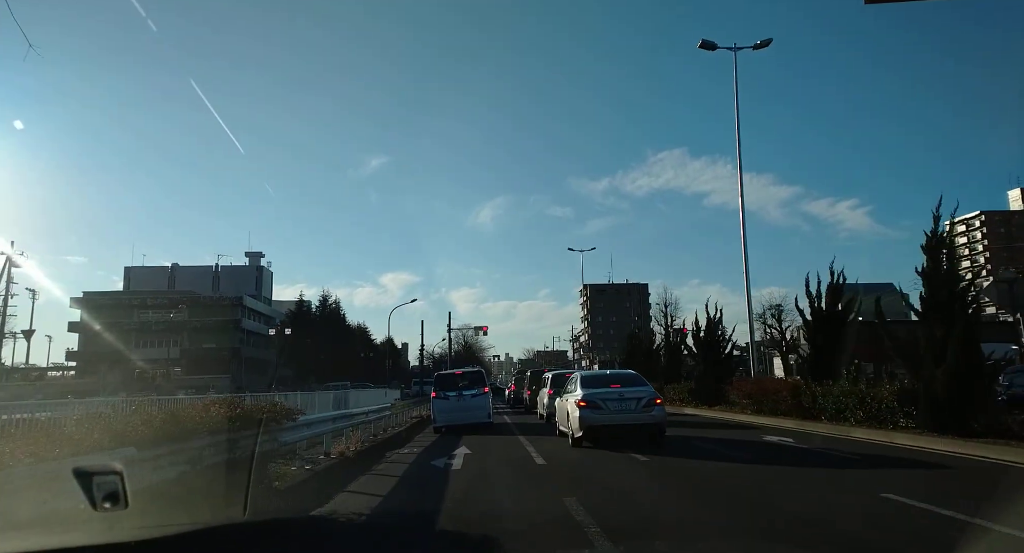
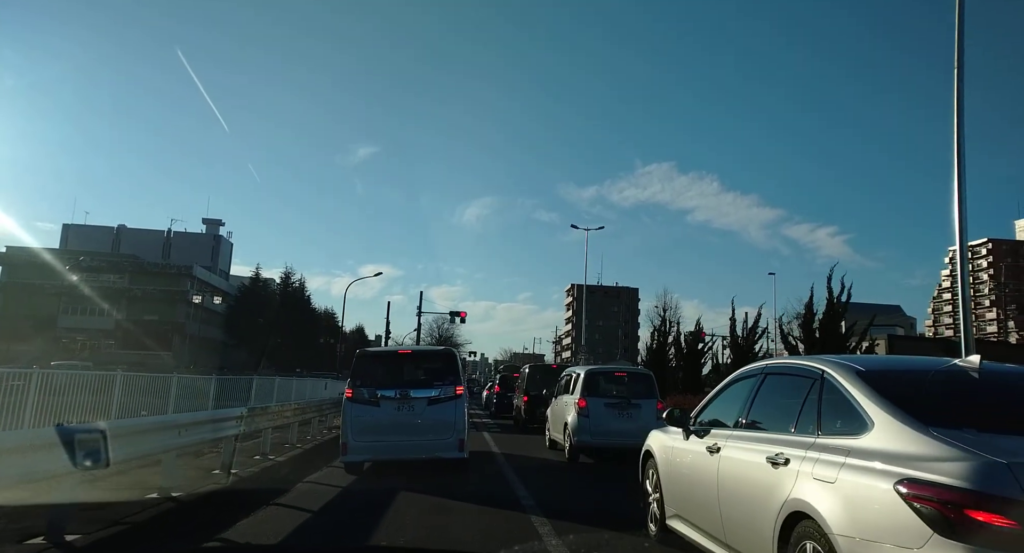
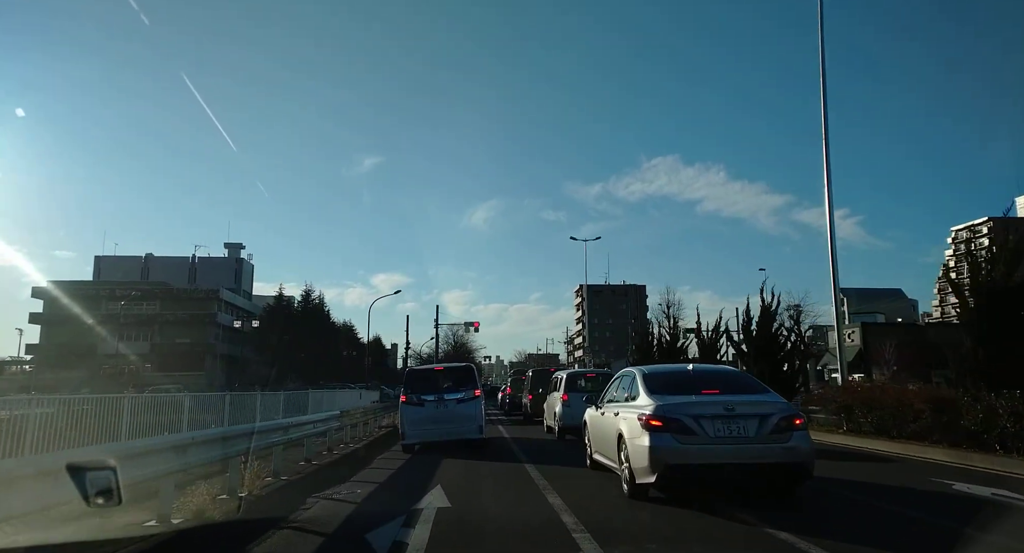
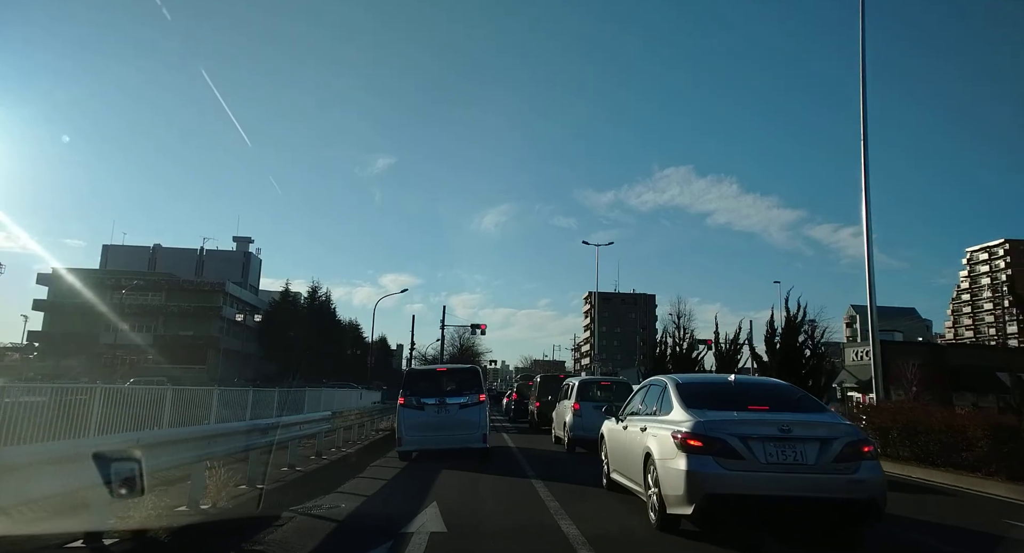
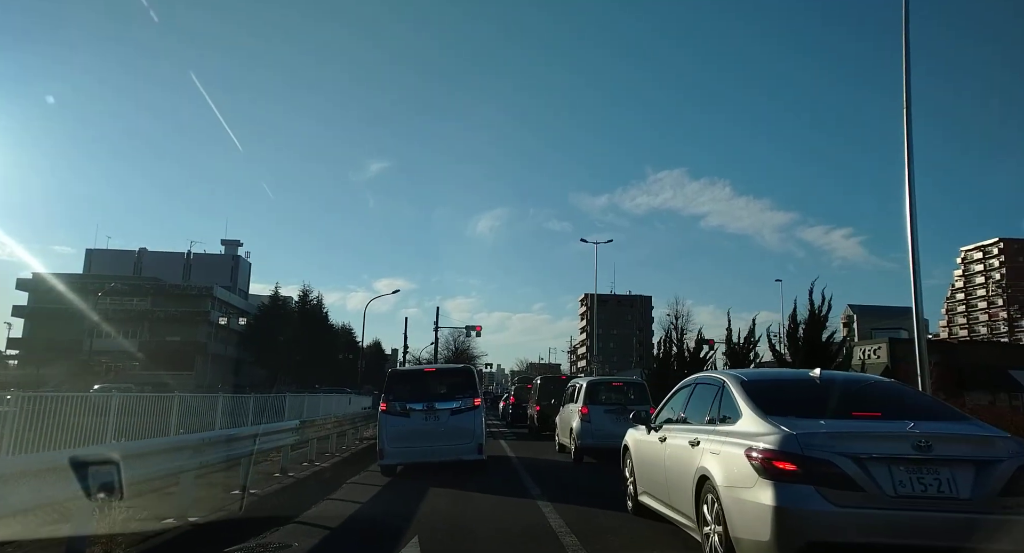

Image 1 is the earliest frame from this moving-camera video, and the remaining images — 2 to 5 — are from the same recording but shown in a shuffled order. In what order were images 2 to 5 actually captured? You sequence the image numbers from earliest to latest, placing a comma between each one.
3, 4, 5, 2
